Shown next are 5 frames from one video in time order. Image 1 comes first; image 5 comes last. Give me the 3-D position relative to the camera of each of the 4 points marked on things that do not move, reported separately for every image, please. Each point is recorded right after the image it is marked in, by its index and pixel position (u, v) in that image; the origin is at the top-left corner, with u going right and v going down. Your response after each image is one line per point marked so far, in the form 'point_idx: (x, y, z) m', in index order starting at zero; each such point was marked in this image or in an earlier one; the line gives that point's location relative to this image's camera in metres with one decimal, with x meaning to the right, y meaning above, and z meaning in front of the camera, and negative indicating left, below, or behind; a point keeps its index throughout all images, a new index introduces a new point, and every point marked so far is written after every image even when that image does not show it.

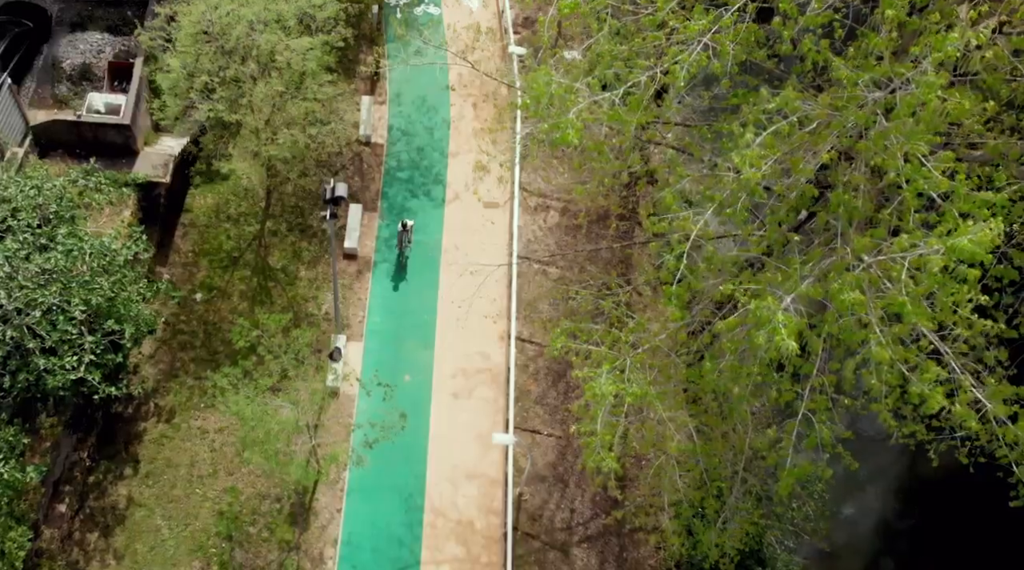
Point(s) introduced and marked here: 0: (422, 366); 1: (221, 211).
0: (-1.6, -1.5, +16.5) m
1: (-5.5, +1.3, +17.6) m
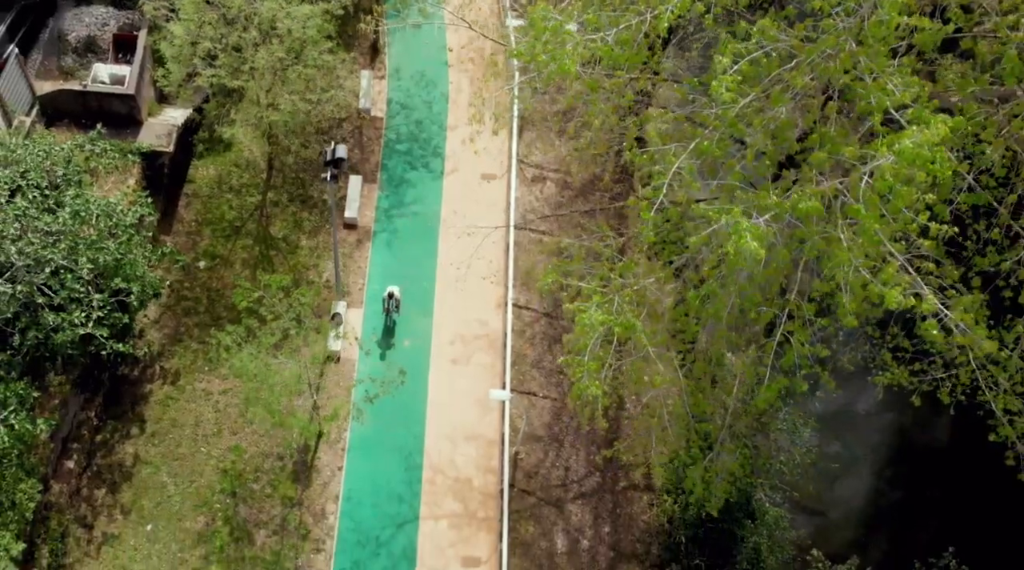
0: (-1.7, -0.9, +16.9) m
1: (-5.6, +2.0, +18.0) m
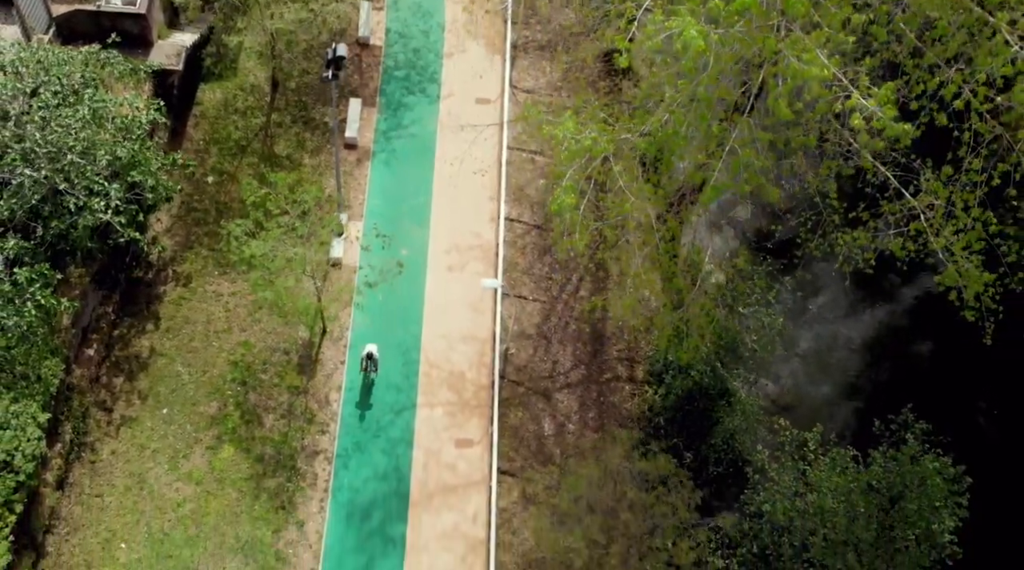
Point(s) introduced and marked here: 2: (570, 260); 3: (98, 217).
0: (-1.8, +0.8, +17.9) m
1: (-5.7, +3.7, +18.9) m
2: (+1.1, +0.5, +18.3) m
3: (-6.4, +1.0, +14.5) m
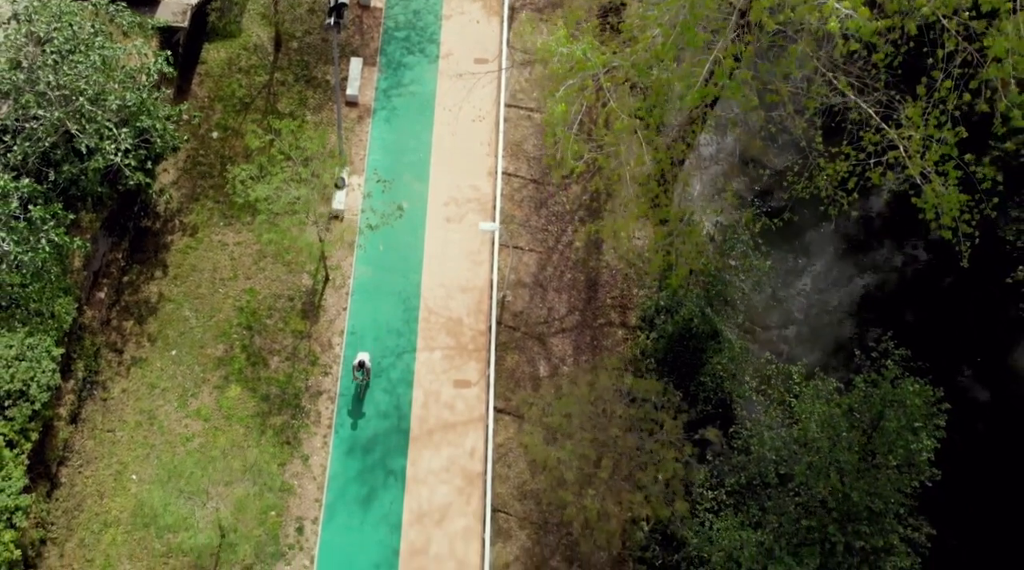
0: (-1.9, +1.8, +18.4) m
1: (-5.8, +4.7, +19.4) m
2: (+1.1, +1.5, +18.8) m
3: (-6.5, +2.0, +15.0) m
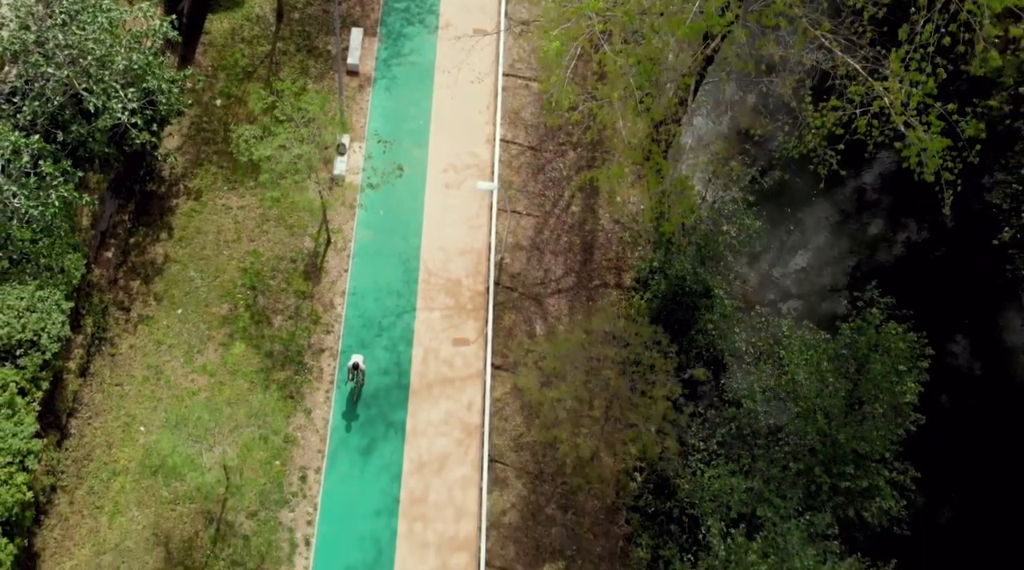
0: (-1.9, +2.5, +18.8) m
1: (-5.8, +5.4, +19.8) m
2: (+1.0, +2.2, +19.2) m
3: (-6.6, +2.7, +15.4) m
